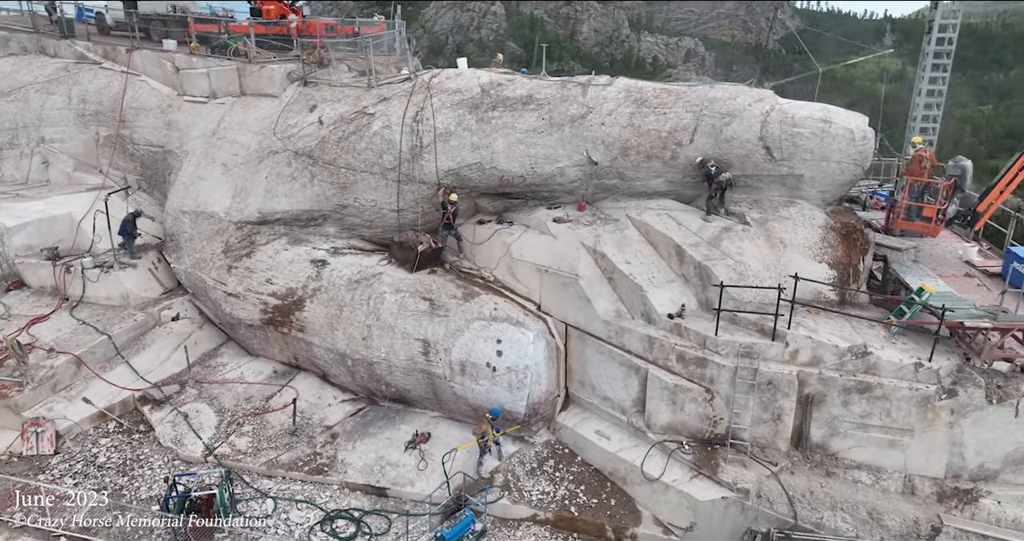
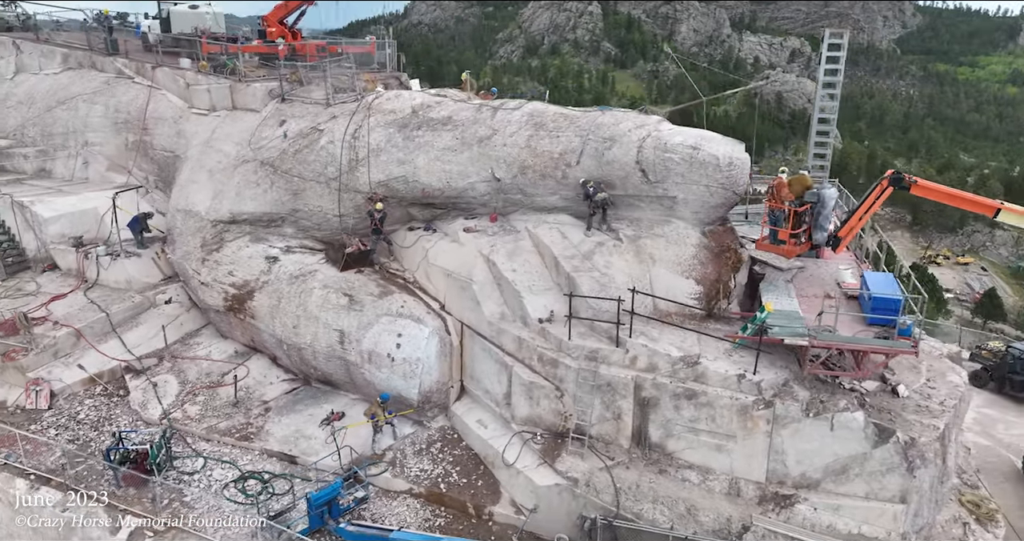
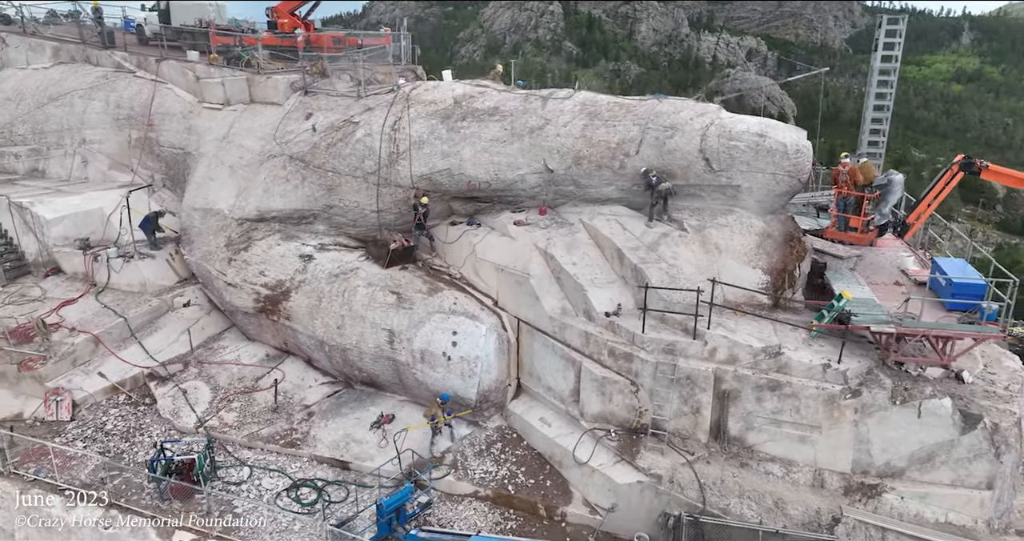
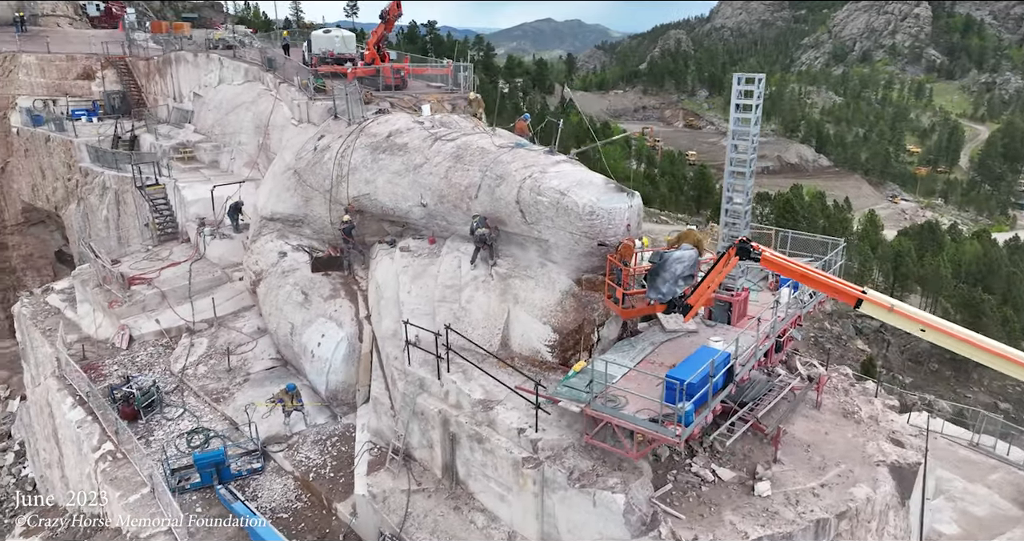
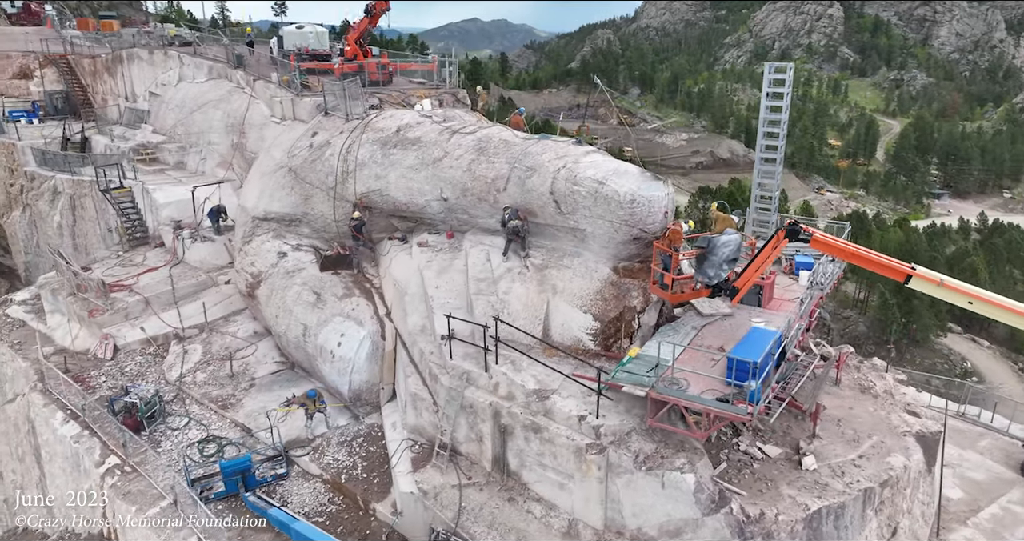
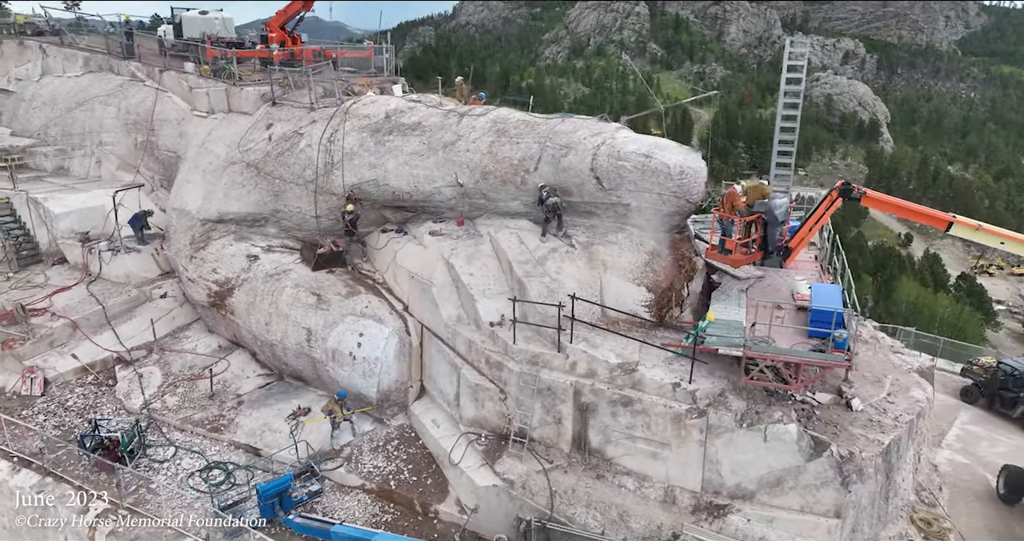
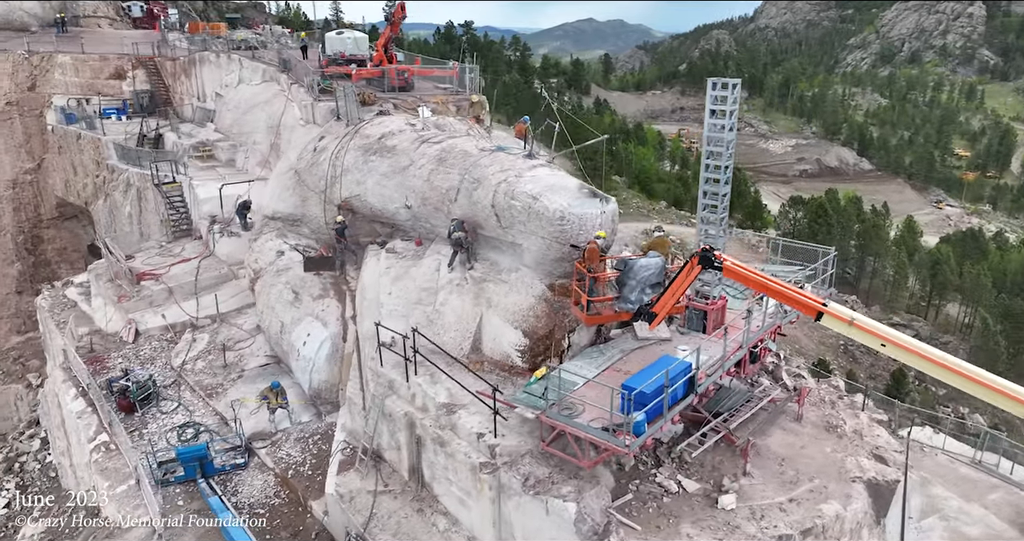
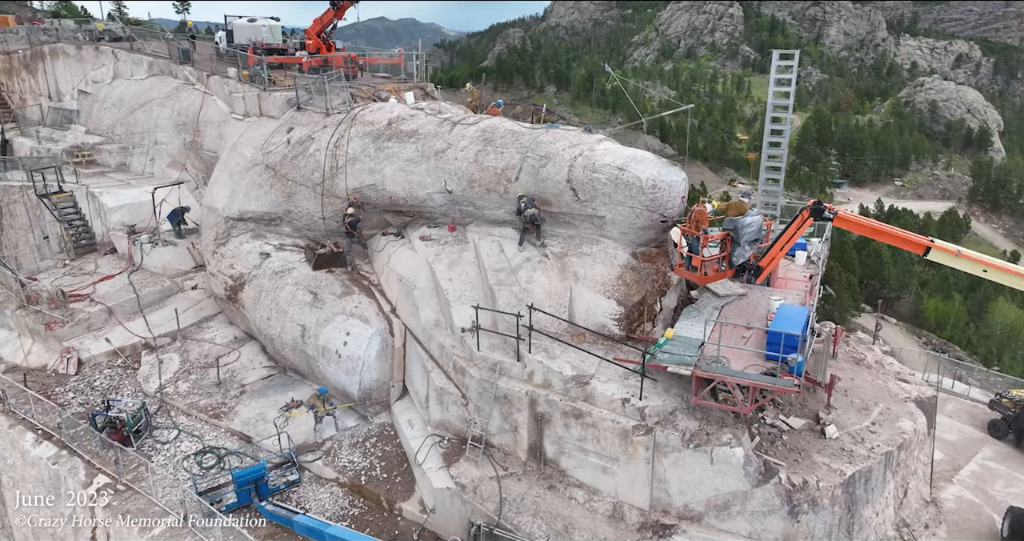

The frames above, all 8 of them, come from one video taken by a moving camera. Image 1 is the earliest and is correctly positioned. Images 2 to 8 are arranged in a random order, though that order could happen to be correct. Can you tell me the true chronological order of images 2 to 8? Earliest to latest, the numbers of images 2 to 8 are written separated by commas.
3, 2, 6, 8, 5, 4, 7
